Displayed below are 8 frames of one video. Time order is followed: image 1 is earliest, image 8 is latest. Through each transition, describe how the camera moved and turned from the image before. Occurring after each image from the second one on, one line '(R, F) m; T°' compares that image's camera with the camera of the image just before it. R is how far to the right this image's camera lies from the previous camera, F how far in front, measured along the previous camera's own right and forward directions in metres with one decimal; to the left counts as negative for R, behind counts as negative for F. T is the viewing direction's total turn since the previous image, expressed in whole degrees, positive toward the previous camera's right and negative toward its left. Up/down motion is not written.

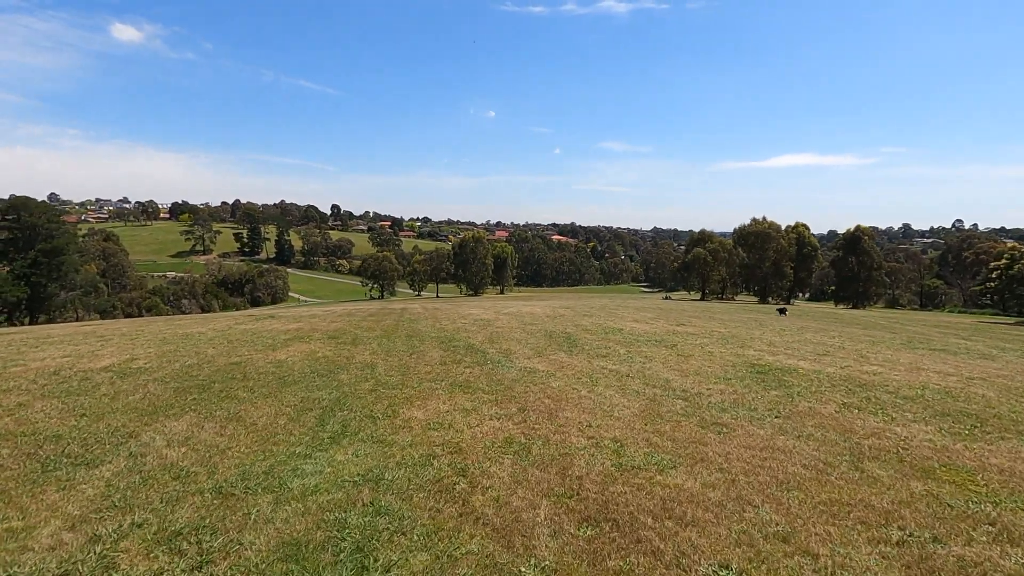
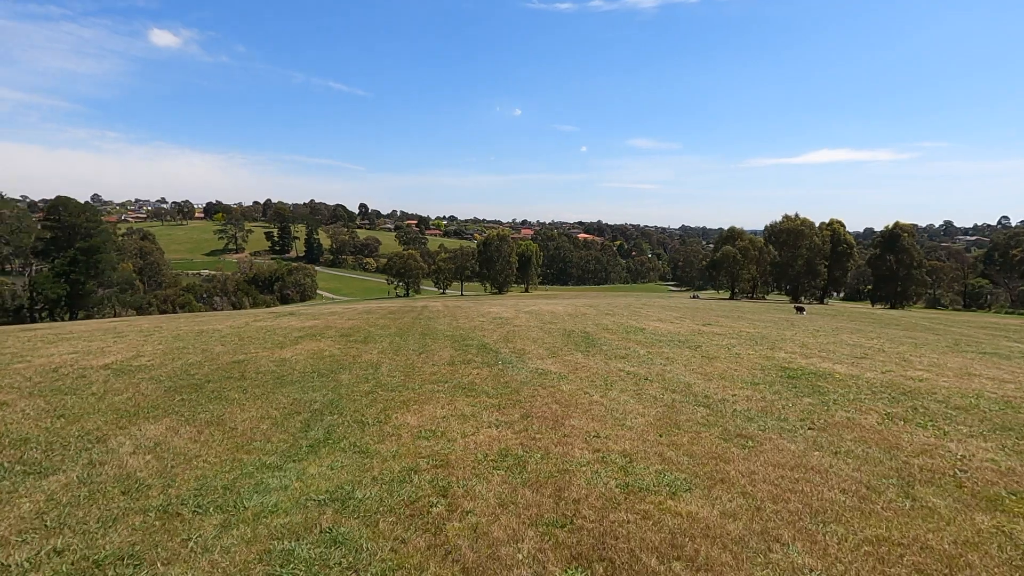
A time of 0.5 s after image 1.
(+0.4, +0.8) m; -3°
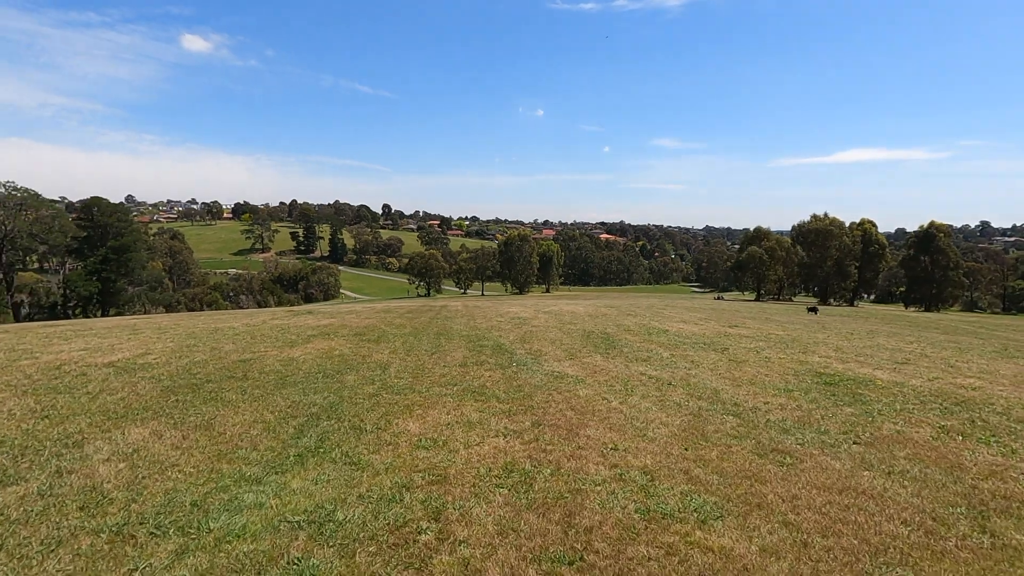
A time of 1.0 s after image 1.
(+0.2, +0.7) m; -2°
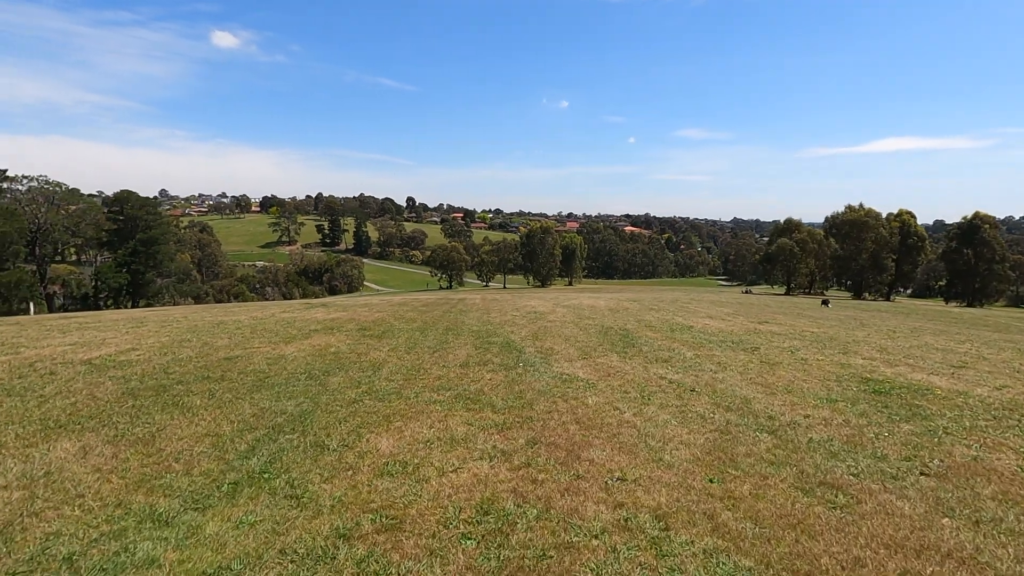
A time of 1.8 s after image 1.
(+0.4, +1.2) m; -3°
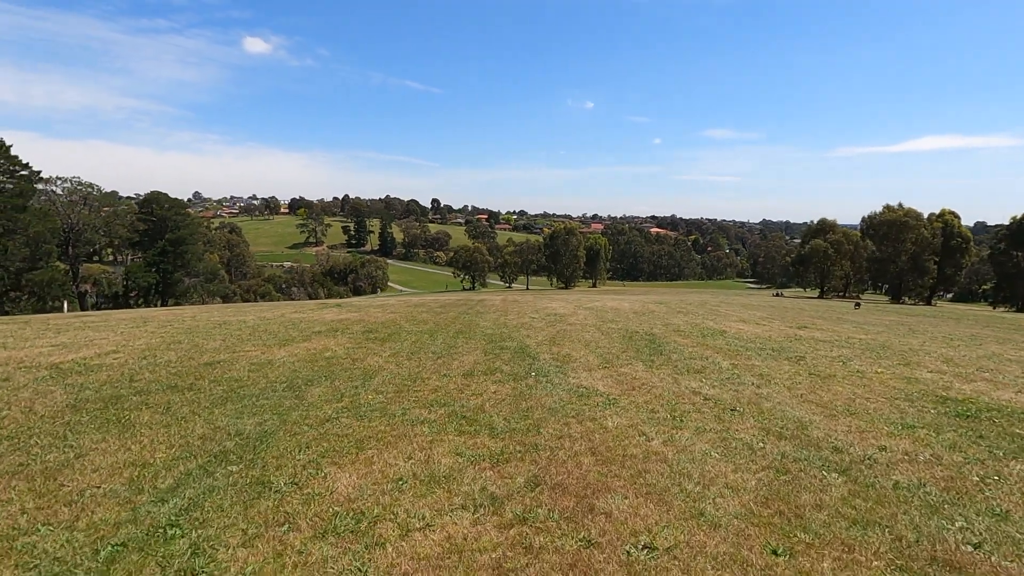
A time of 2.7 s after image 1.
(+0.3, +1.5) m; -3°
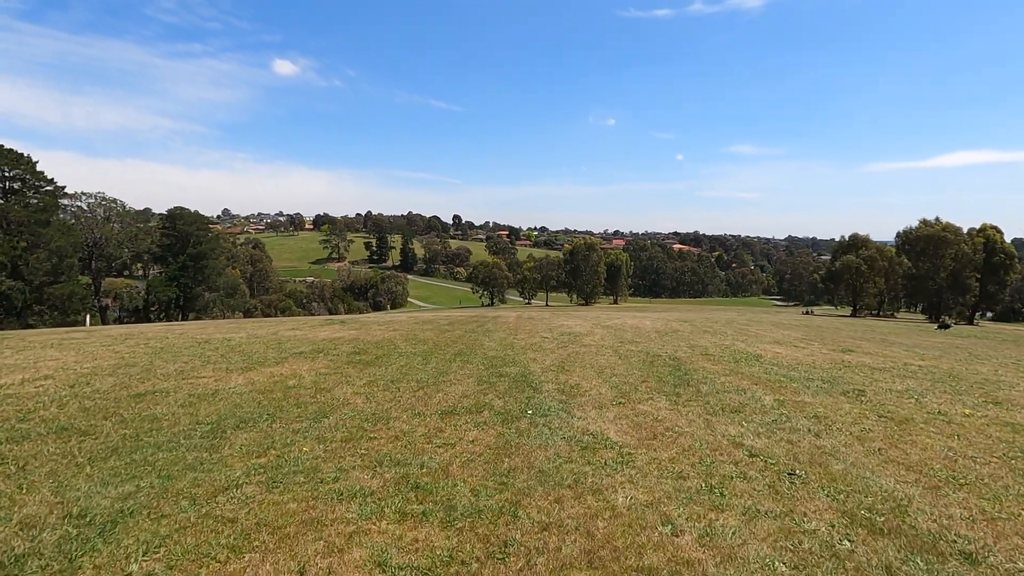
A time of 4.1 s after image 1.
(+0.5, +2.1) m; -2°
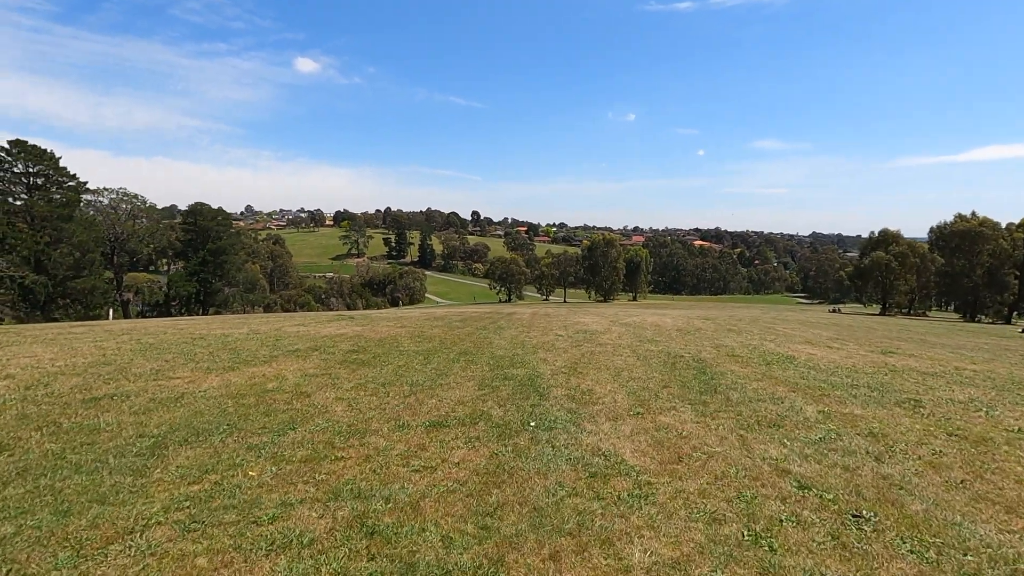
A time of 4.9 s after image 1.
(+0.3, +1.3) m; -2°
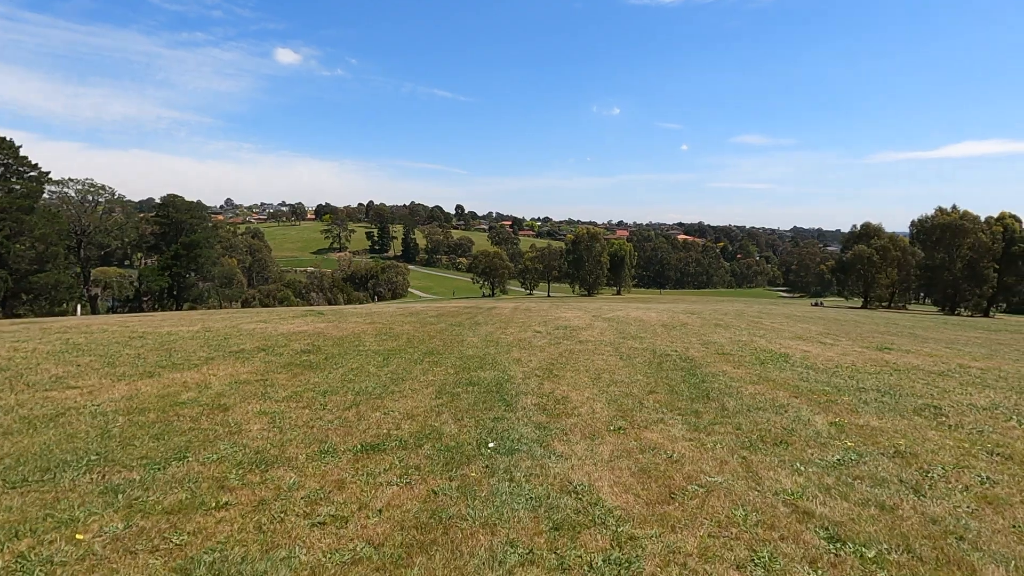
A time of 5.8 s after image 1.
(+0.4, +1.5) m; +2°
